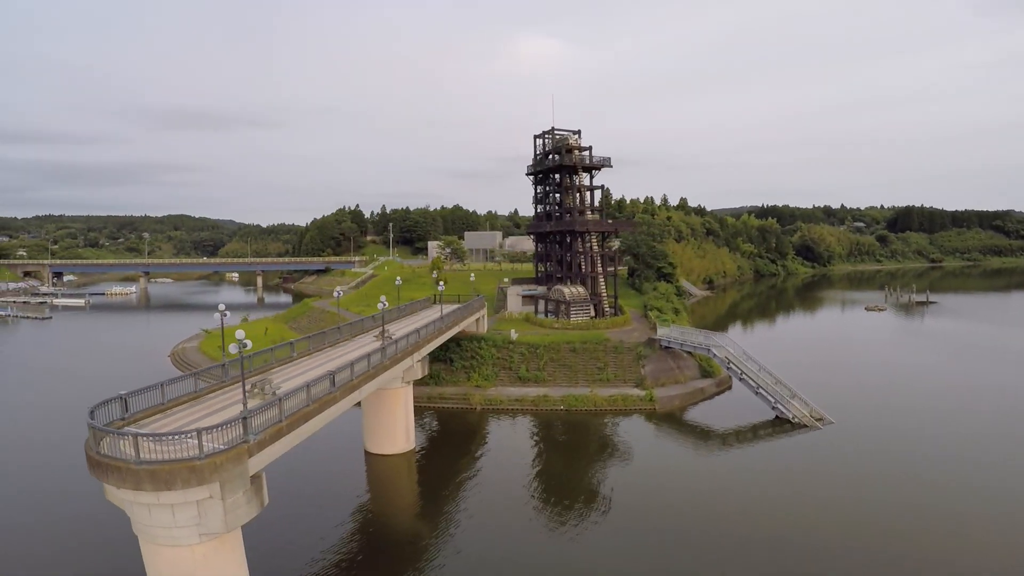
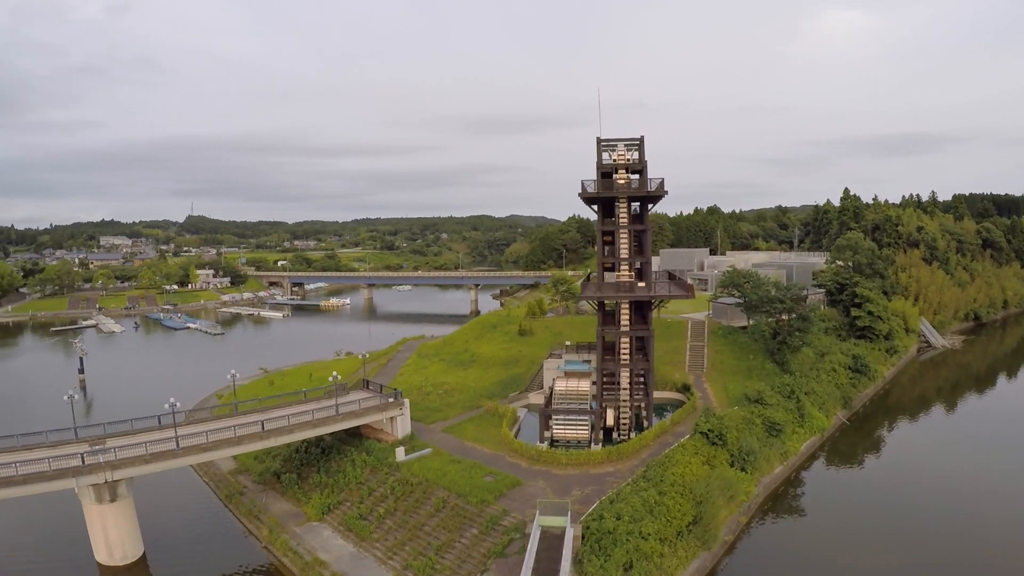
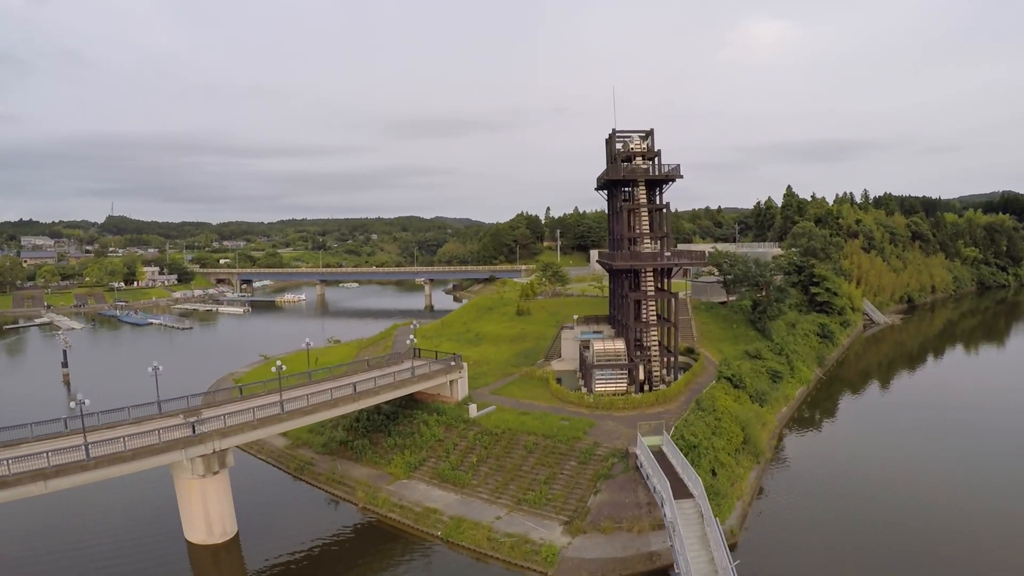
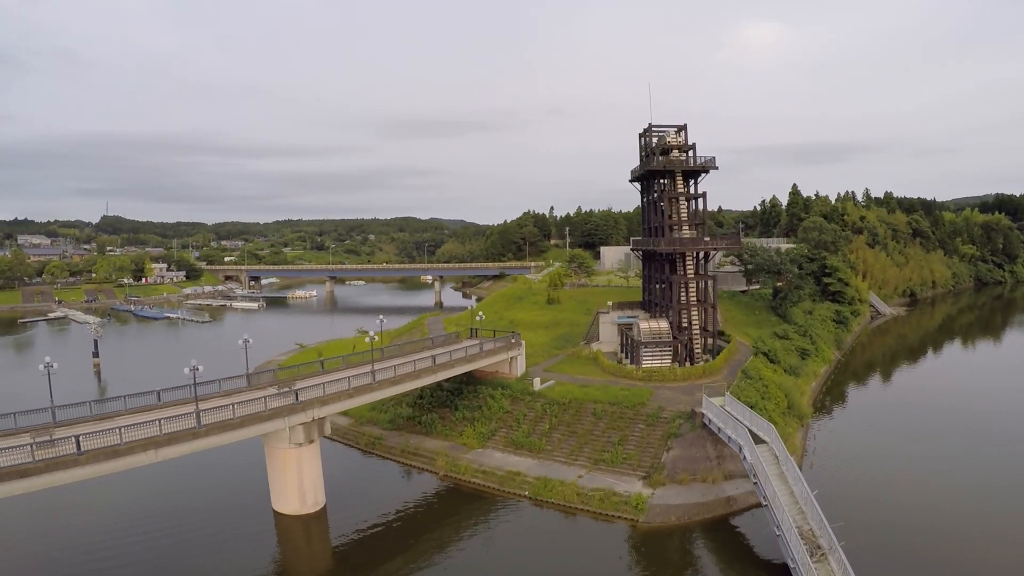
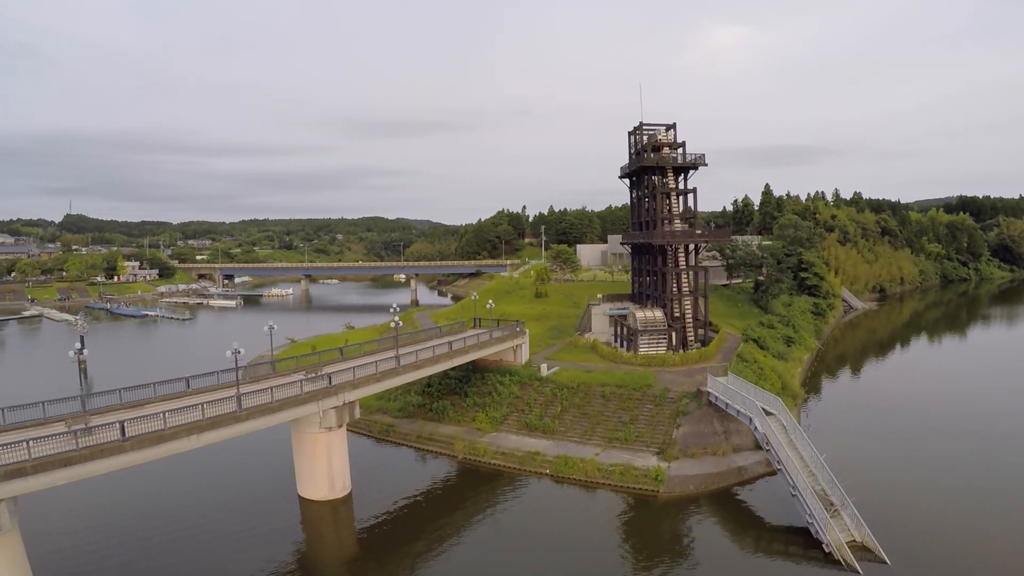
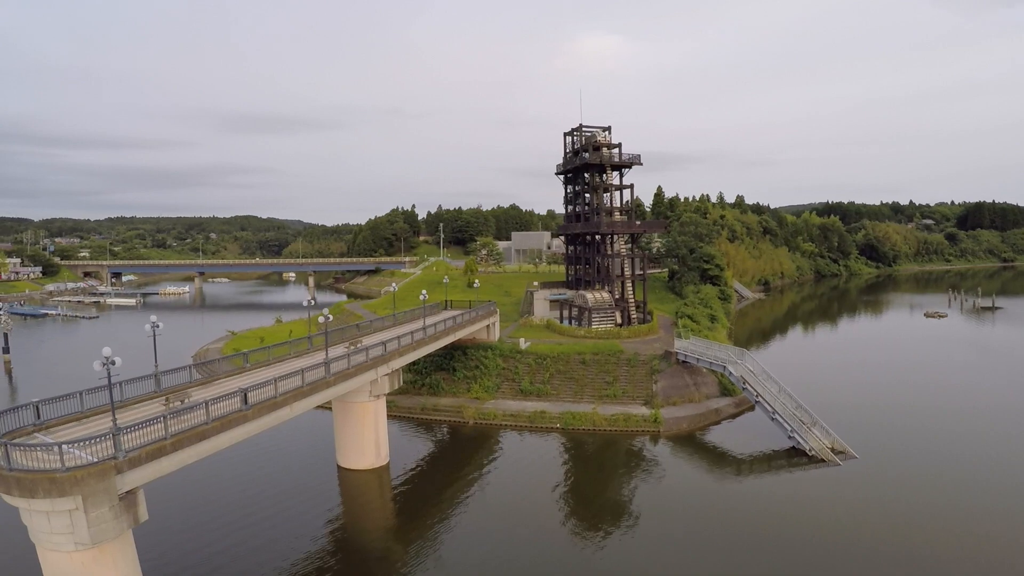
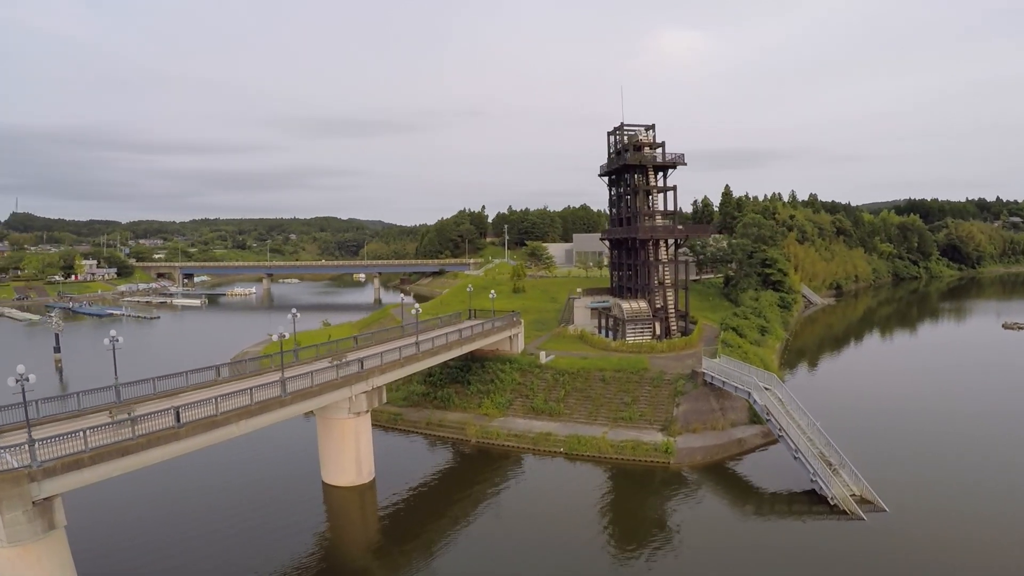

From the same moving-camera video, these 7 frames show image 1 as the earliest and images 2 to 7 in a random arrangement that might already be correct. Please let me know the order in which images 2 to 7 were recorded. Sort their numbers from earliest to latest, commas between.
6, 7, 5, 4, 3, 2
